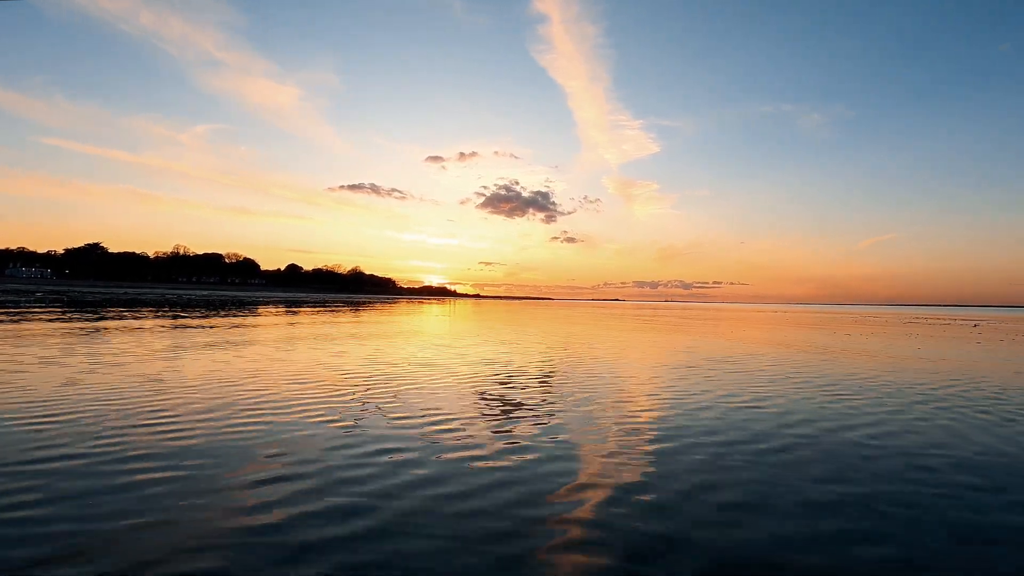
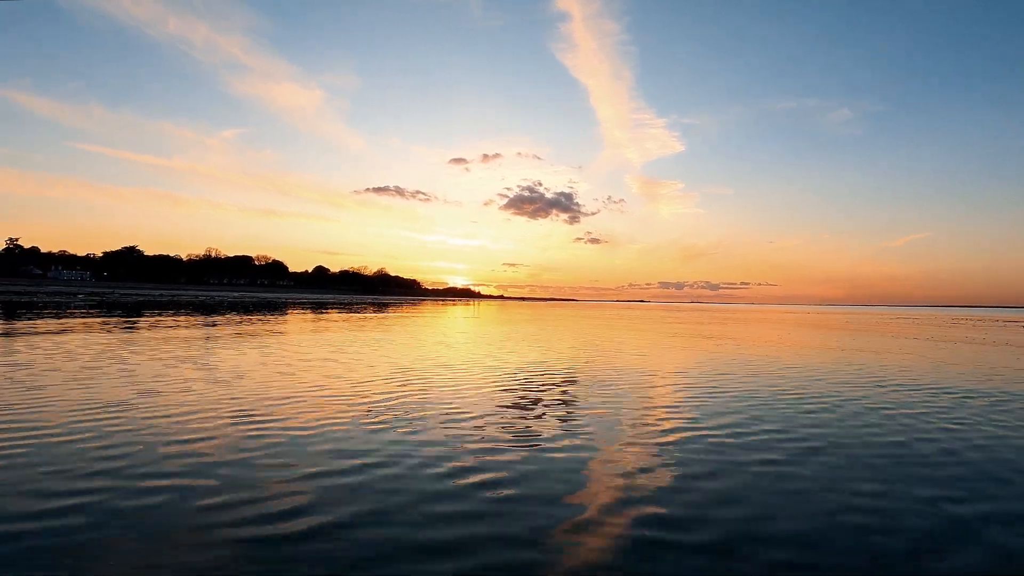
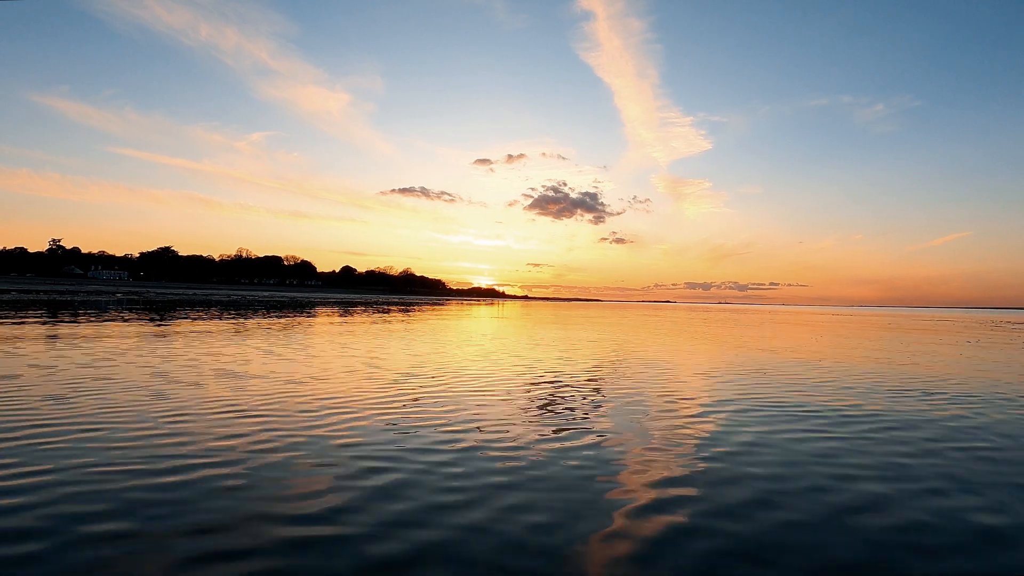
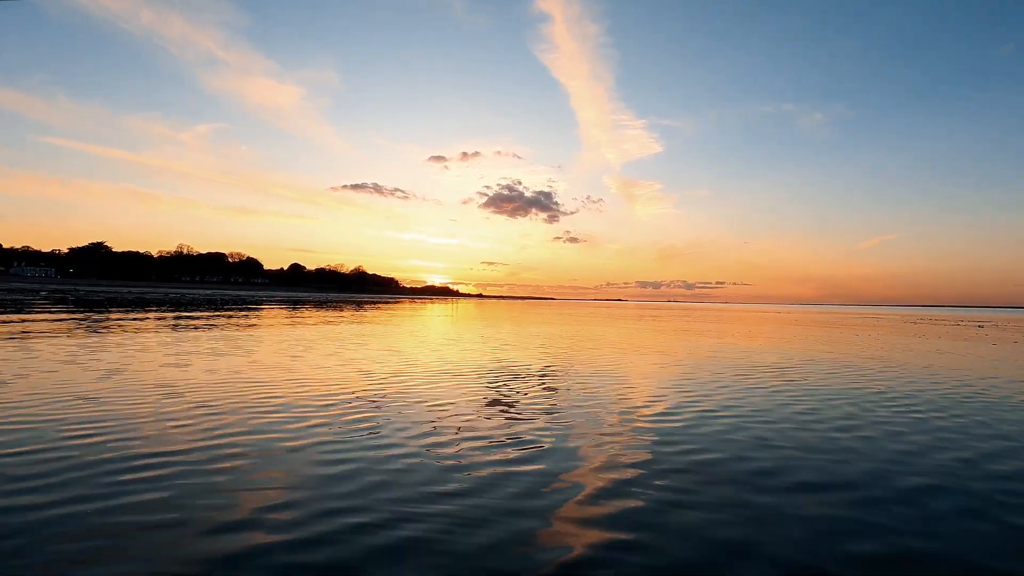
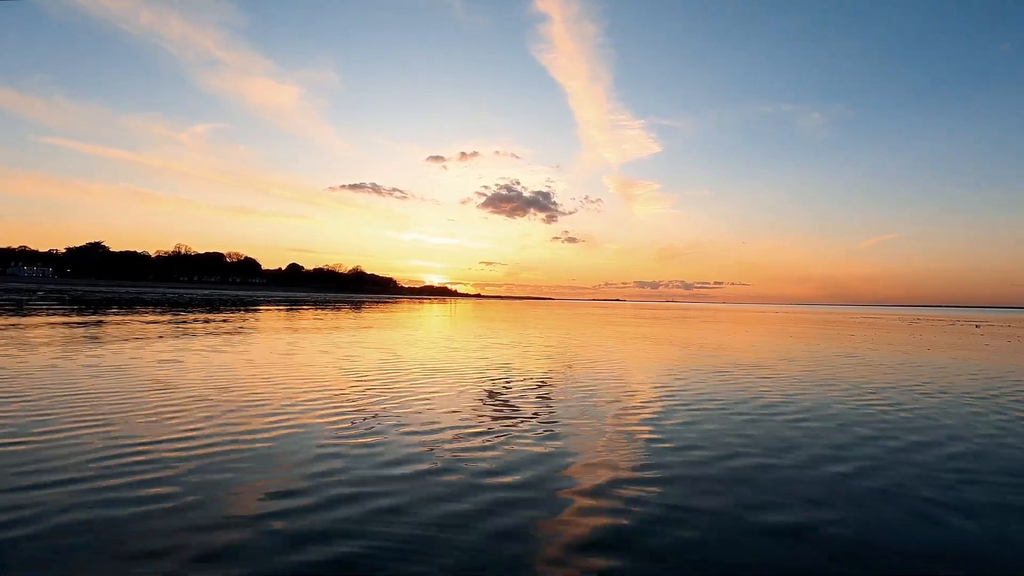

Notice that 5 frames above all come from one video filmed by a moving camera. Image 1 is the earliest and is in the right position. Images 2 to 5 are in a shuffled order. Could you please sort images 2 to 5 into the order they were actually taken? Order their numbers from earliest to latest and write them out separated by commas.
5, 4, 2, 3
